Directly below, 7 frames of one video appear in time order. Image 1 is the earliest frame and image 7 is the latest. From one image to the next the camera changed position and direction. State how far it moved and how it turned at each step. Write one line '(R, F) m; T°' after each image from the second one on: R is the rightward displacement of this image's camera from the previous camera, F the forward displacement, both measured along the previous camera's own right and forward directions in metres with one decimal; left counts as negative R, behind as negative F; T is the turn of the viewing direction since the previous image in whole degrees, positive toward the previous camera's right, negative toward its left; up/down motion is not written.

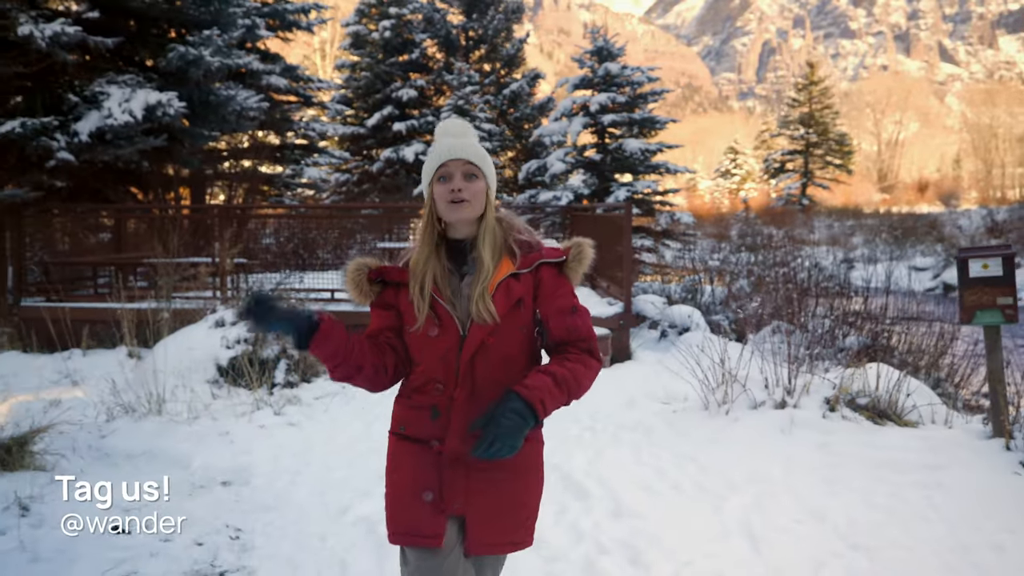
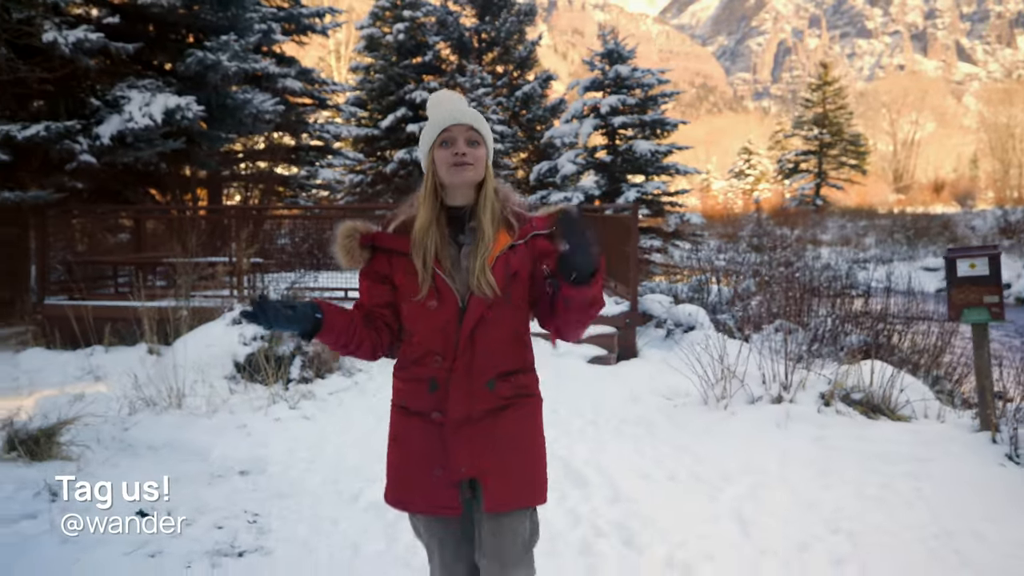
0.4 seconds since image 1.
(0.0, -0.2) m; -1°
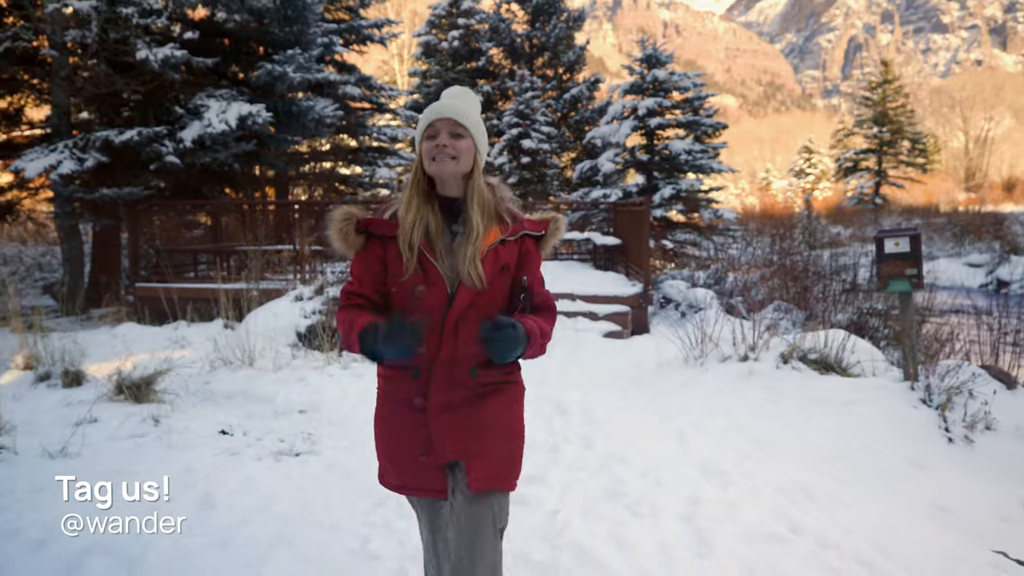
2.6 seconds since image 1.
(+0.3, -1.0) m; -4°
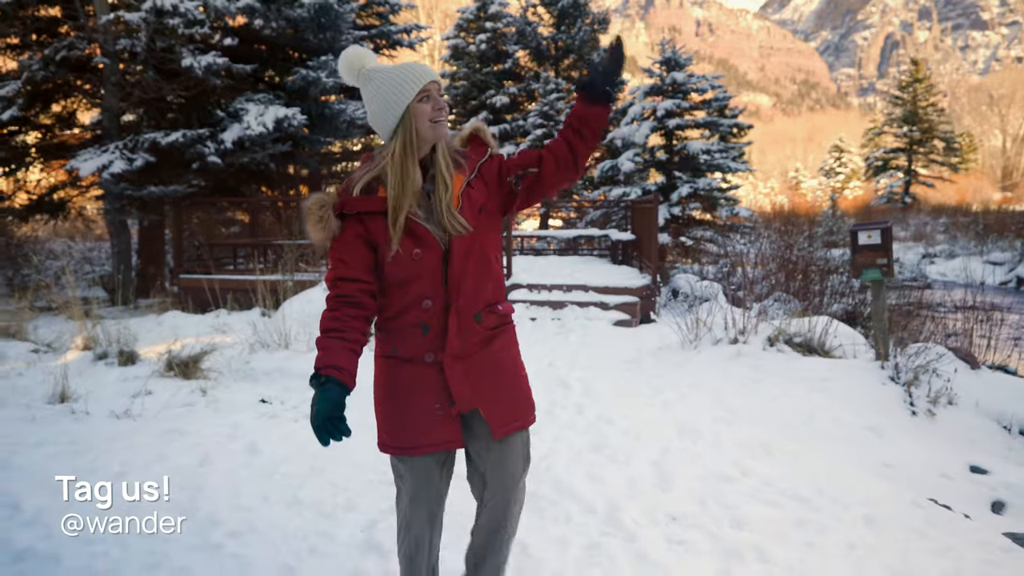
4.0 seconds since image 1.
(+0.1, -0.6) m; -2°
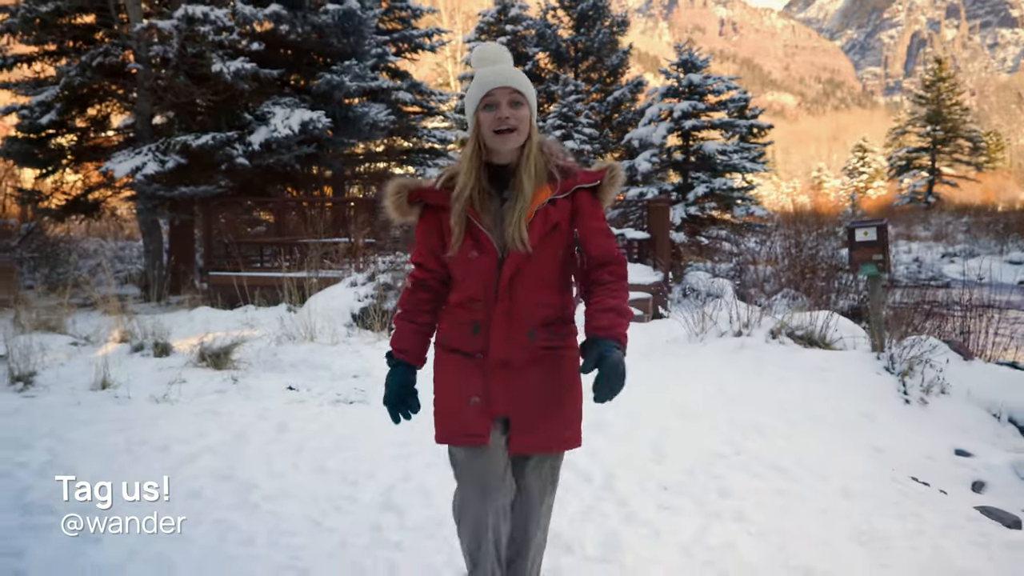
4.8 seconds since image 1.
(+0.1, -0.3) m; -1°
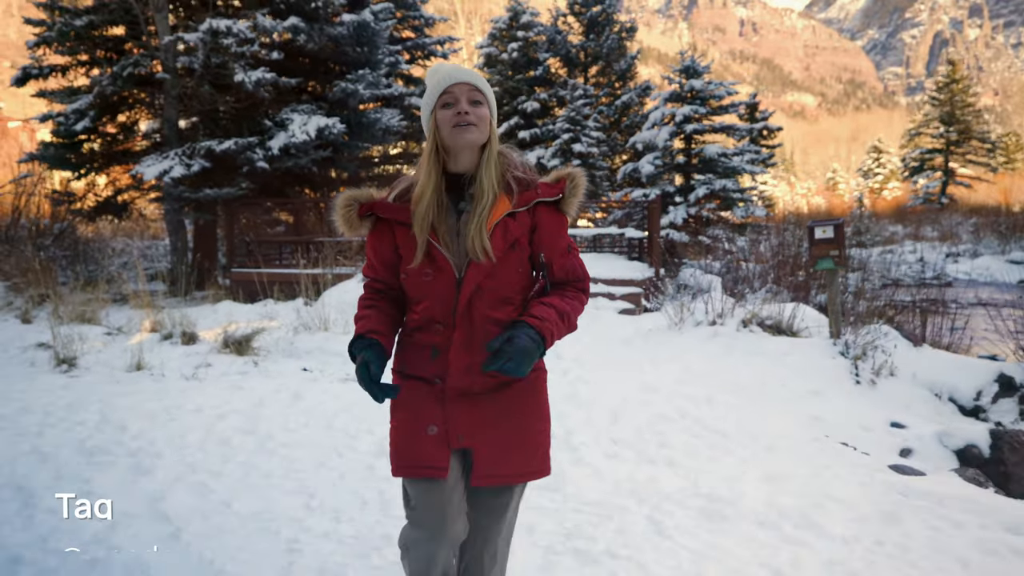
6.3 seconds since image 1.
(+0.2, -0.6) m; -1°
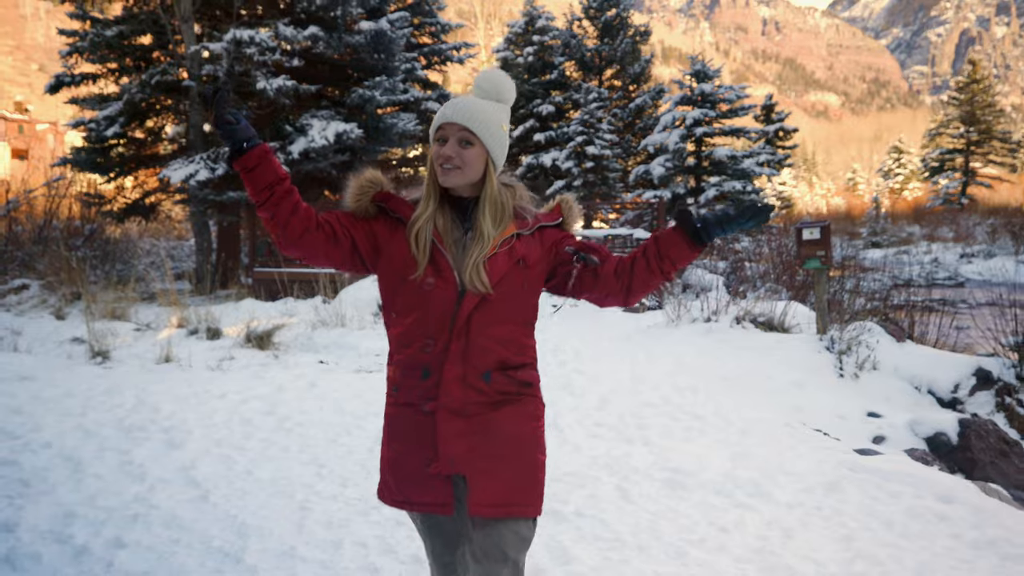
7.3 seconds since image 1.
(+0.1, -0.4) m; -1°
